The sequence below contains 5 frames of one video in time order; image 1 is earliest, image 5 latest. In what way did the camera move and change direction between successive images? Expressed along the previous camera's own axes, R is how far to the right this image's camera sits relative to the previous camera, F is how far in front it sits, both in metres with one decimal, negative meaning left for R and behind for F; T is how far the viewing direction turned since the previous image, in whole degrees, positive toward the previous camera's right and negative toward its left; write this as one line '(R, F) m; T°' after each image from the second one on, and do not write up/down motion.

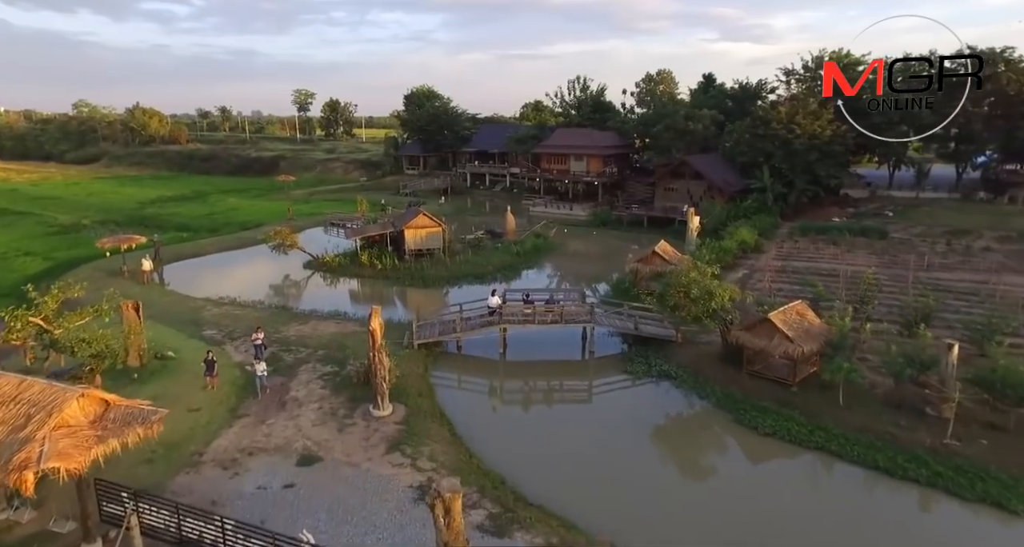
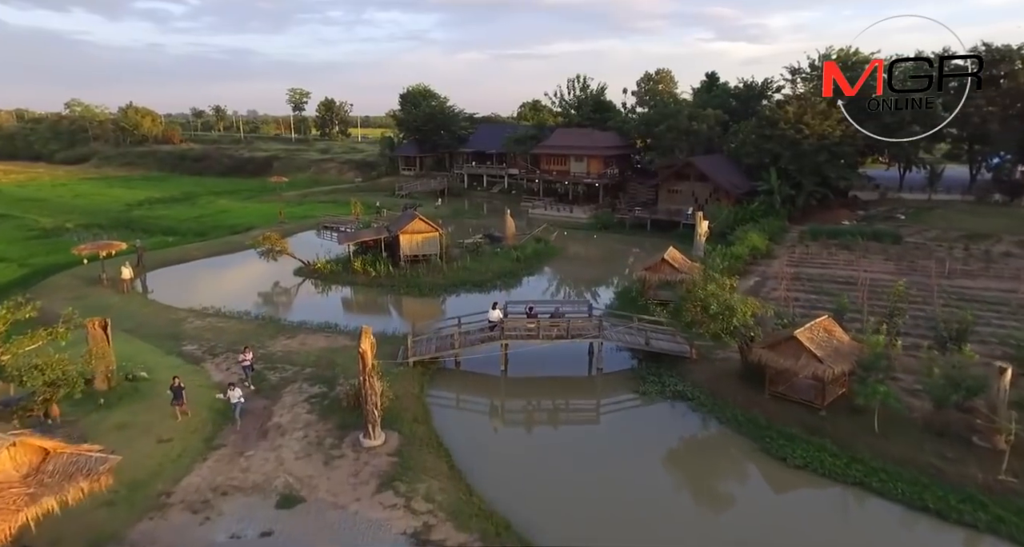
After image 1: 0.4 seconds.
(-0.2, +1.3) m; 0°
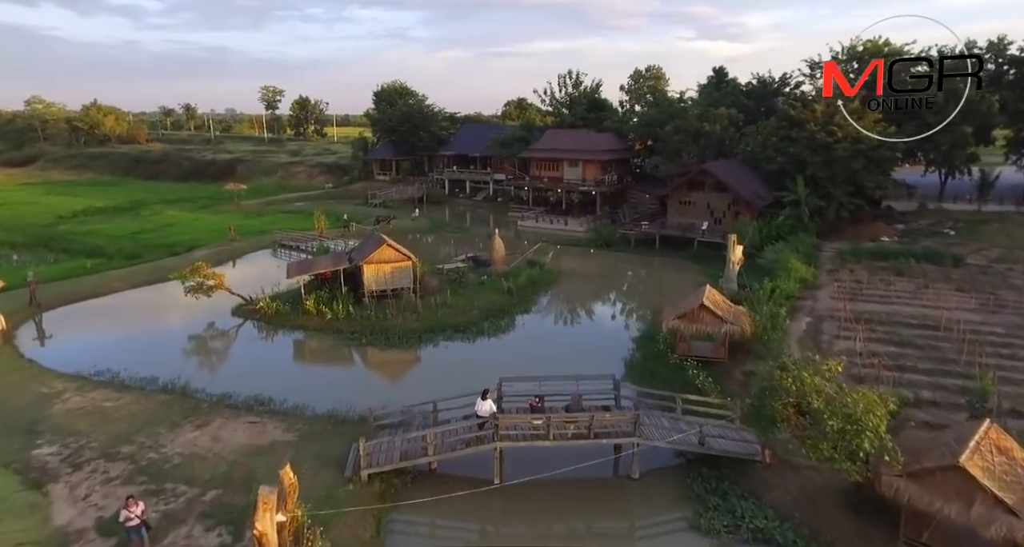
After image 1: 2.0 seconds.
(-0.3, +5.4) m; +2°
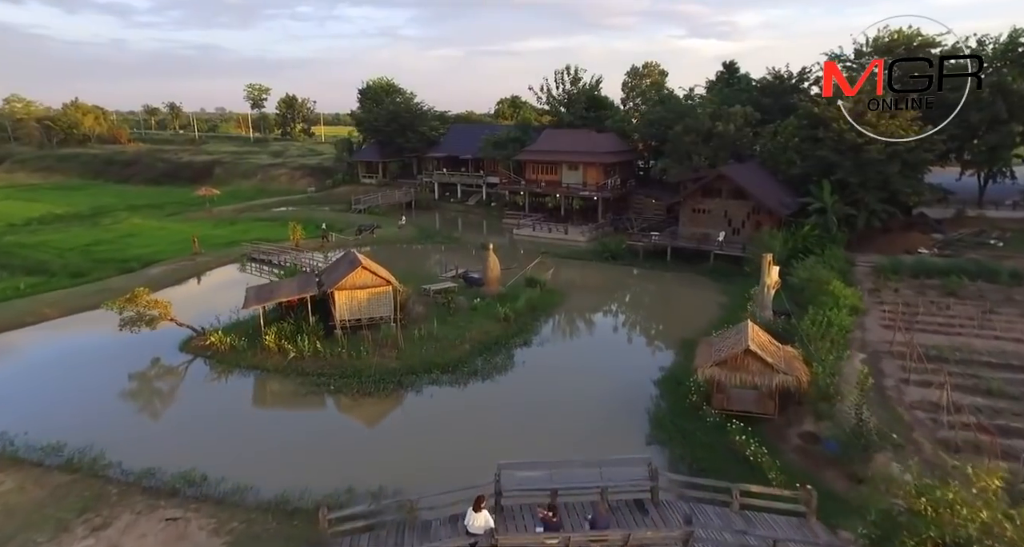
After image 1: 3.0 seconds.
(-0.2, +3.5) m; +1°
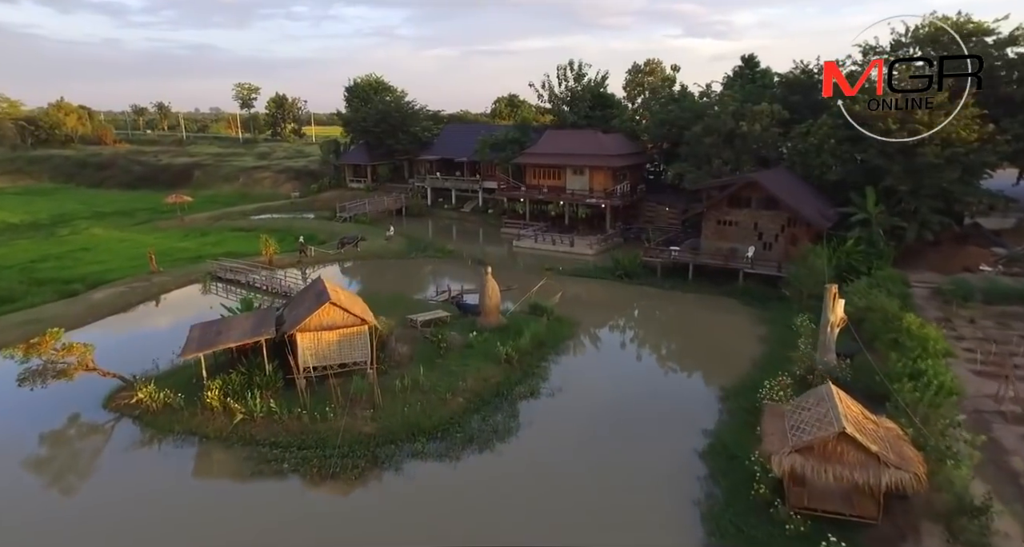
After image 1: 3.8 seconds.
(-0.2, +3.8) m; 0°
